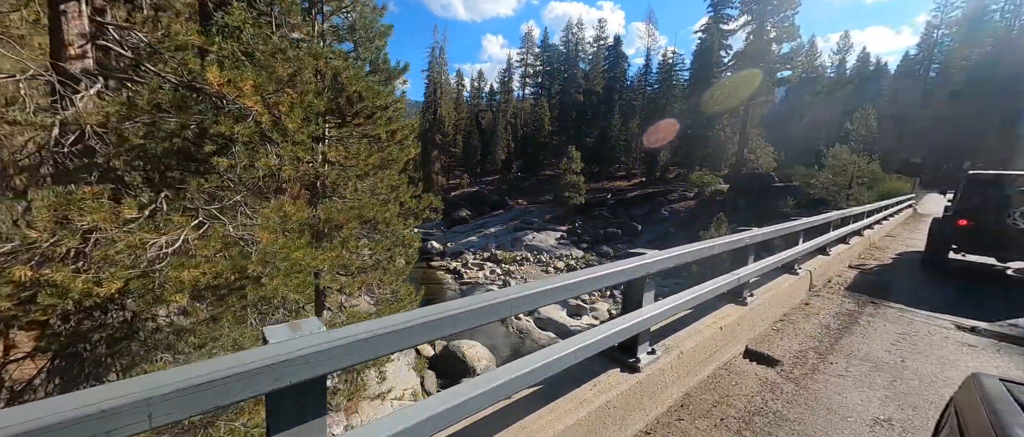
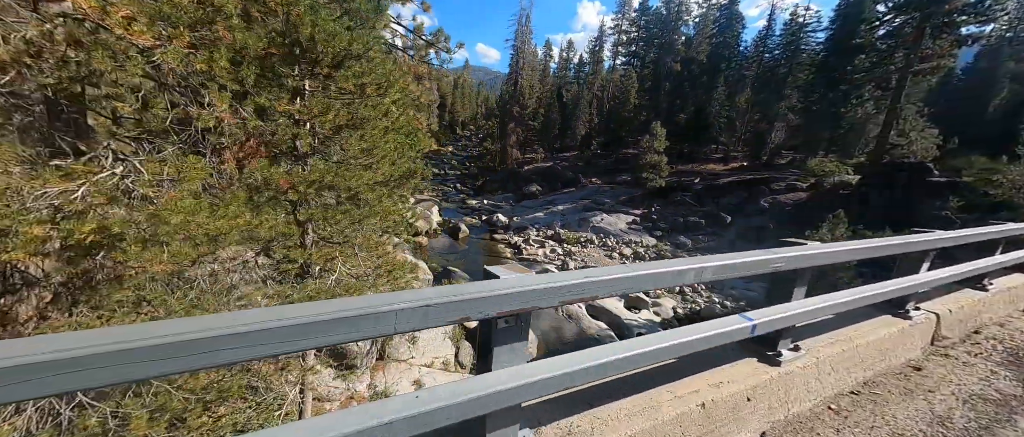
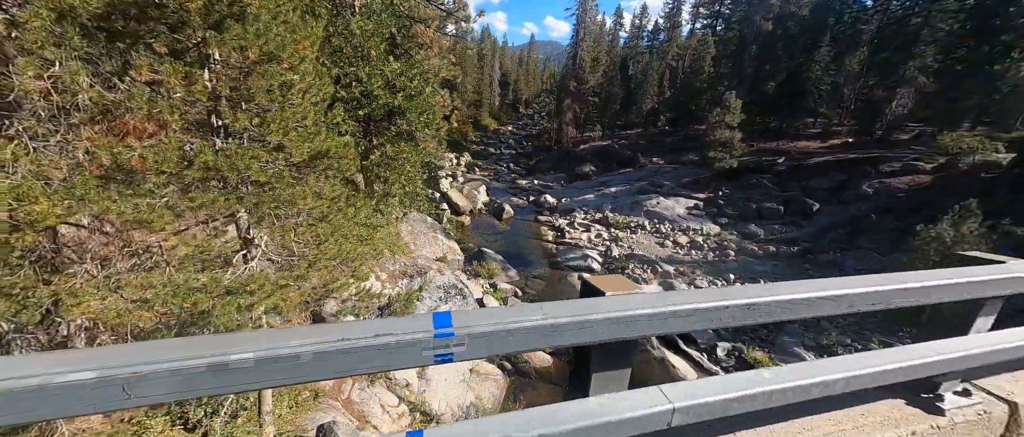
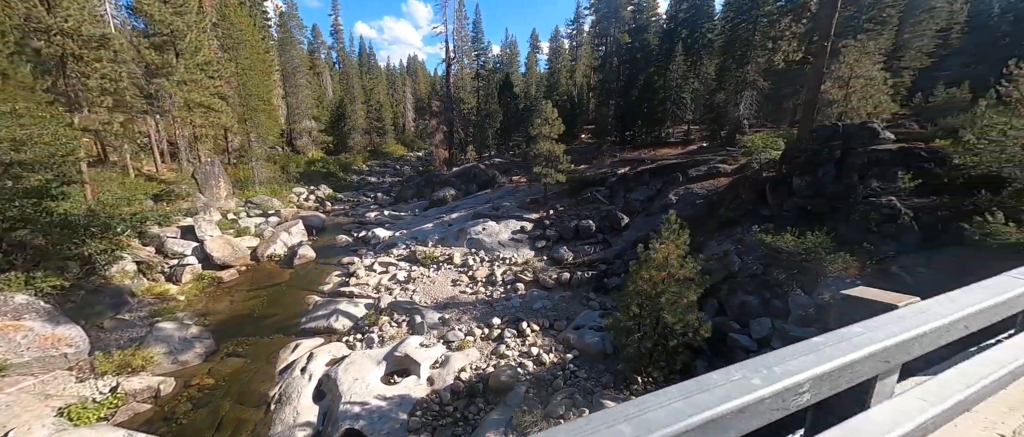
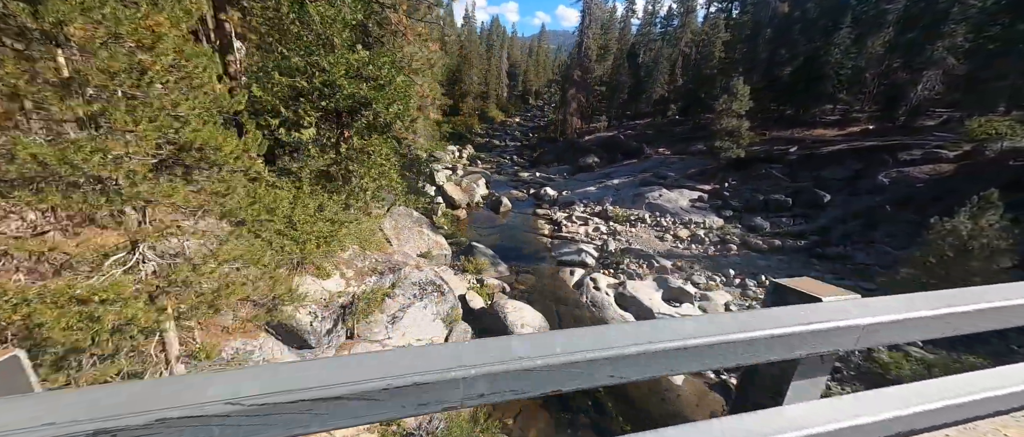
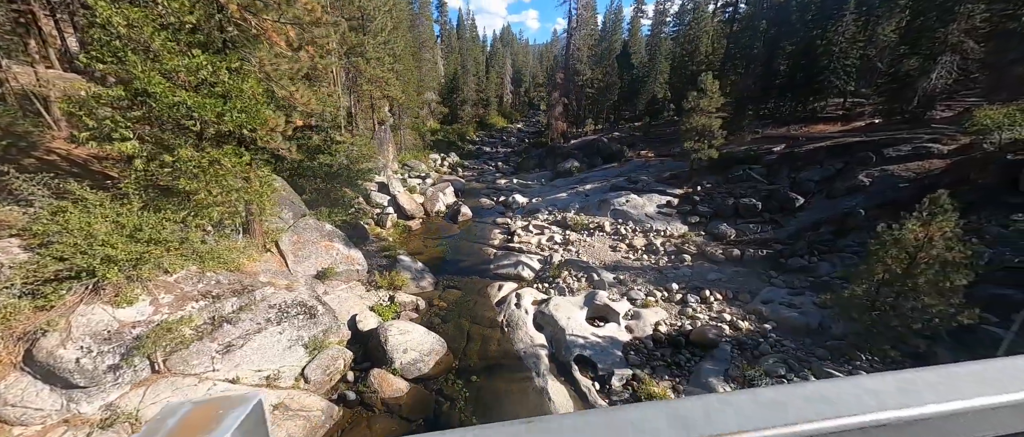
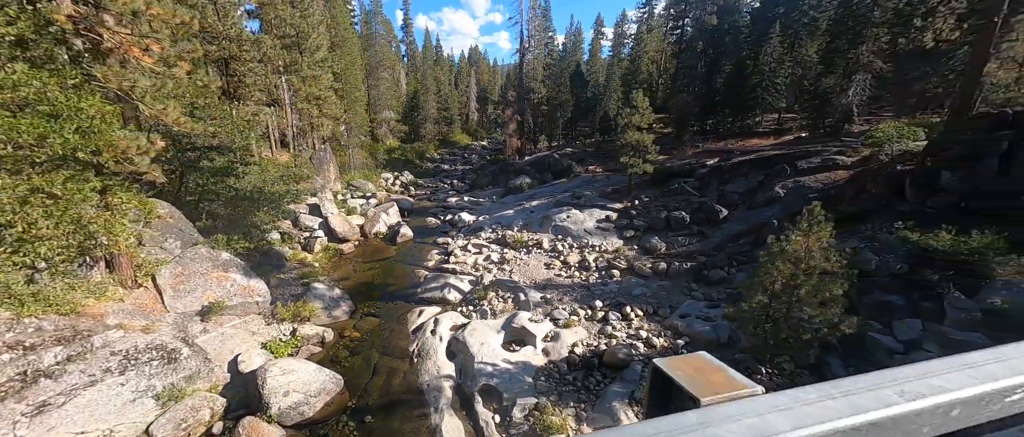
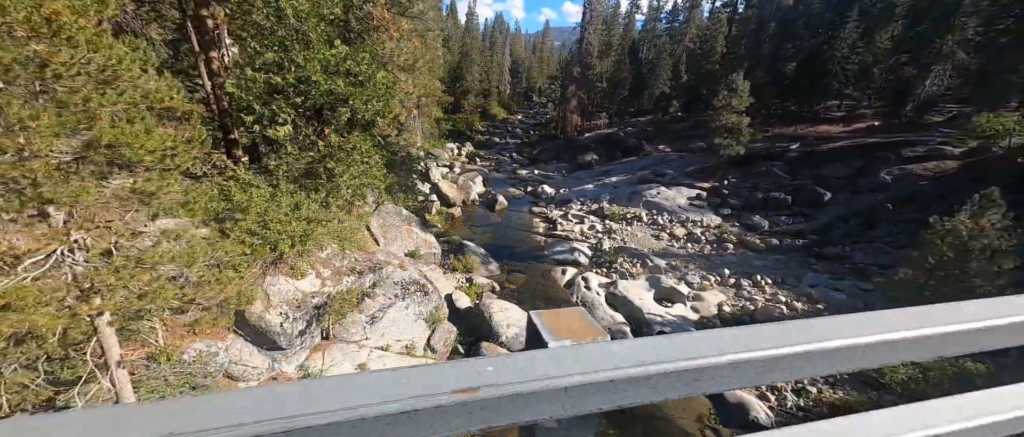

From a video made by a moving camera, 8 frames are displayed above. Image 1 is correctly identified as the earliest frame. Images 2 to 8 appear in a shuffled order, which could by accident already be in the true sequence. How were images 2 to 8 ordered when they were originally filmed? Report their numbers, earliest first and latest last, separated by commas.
2, 3, 5, 8, 6, 7, 4
